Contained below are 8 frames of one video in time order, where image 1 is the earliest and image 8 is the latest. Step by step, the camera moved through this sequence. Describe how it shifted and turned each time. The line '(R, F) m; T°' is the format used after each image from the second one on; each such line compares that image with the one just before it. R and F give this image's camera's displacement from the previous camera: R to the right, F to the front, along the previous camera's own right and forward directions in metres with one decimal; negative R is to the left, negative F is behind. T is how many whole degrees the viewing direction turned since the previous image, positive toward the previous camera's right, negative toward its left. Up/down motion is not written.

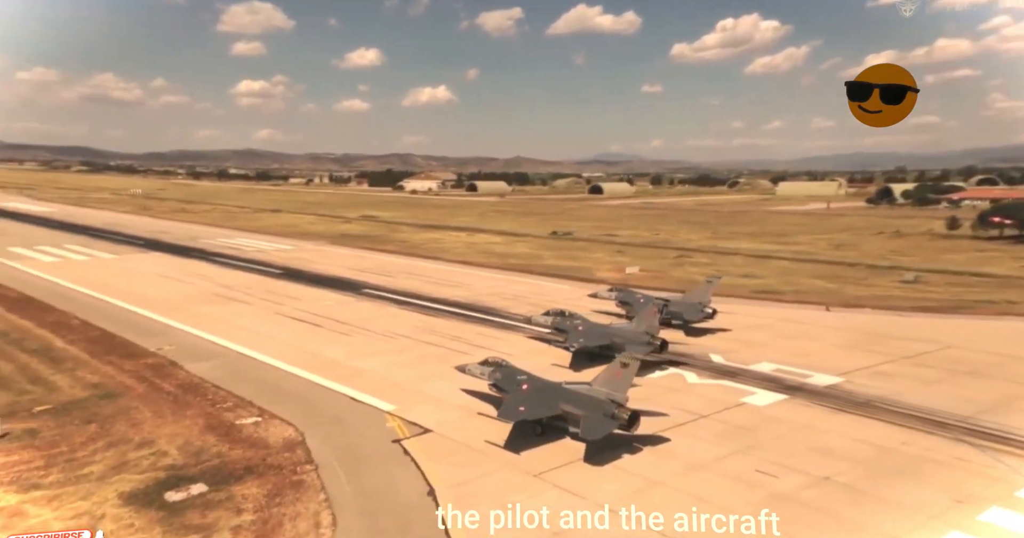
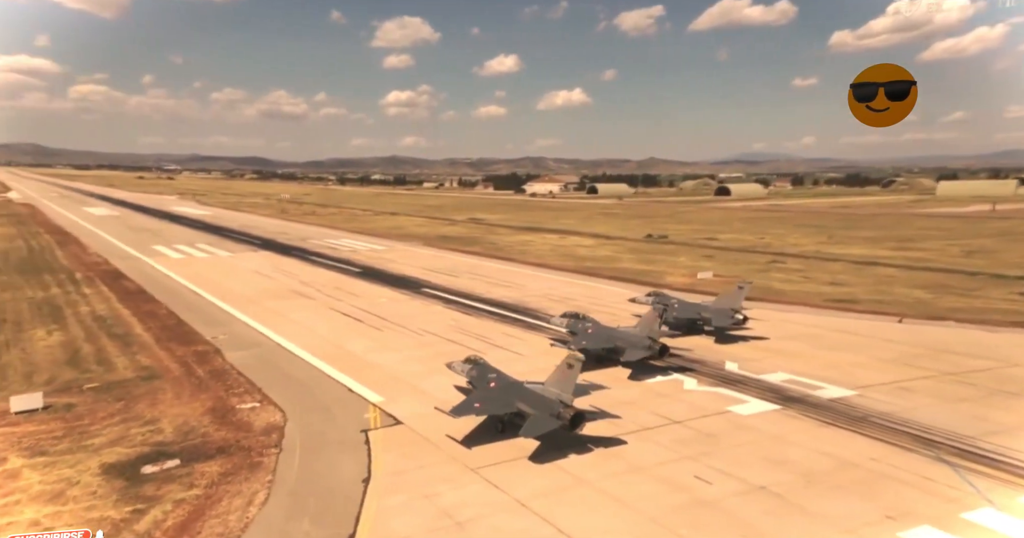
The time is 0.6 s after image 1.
(+3.0, +0.4) m; -8°
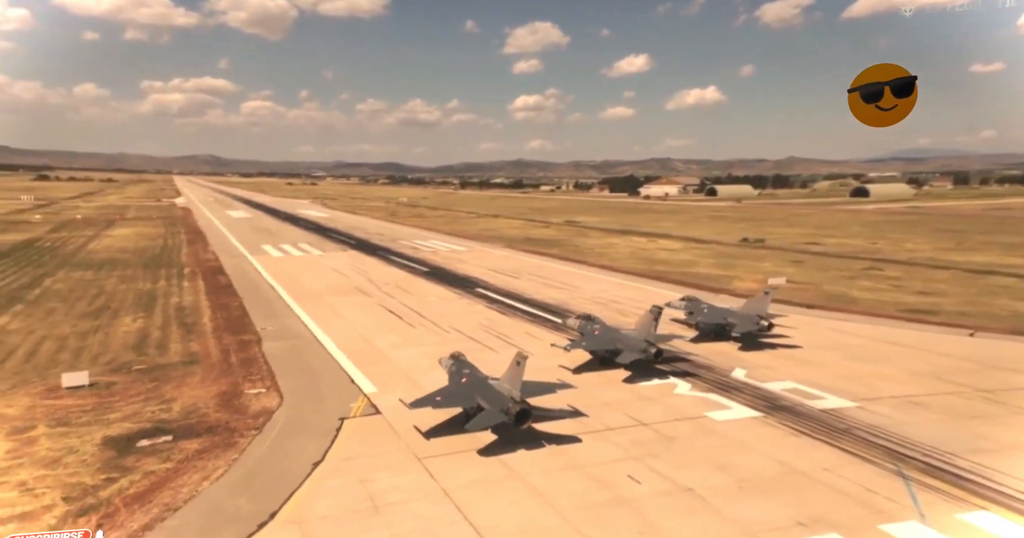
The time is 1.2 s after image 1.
(+2.8, +0.1) m; -7°
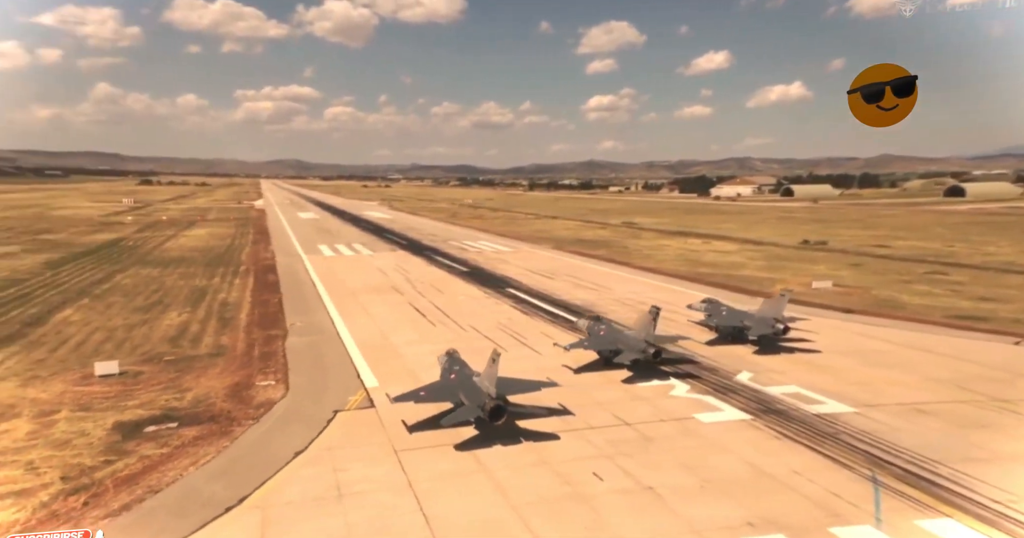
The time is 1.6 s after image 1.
(+1.5, -0.1) m; -4°
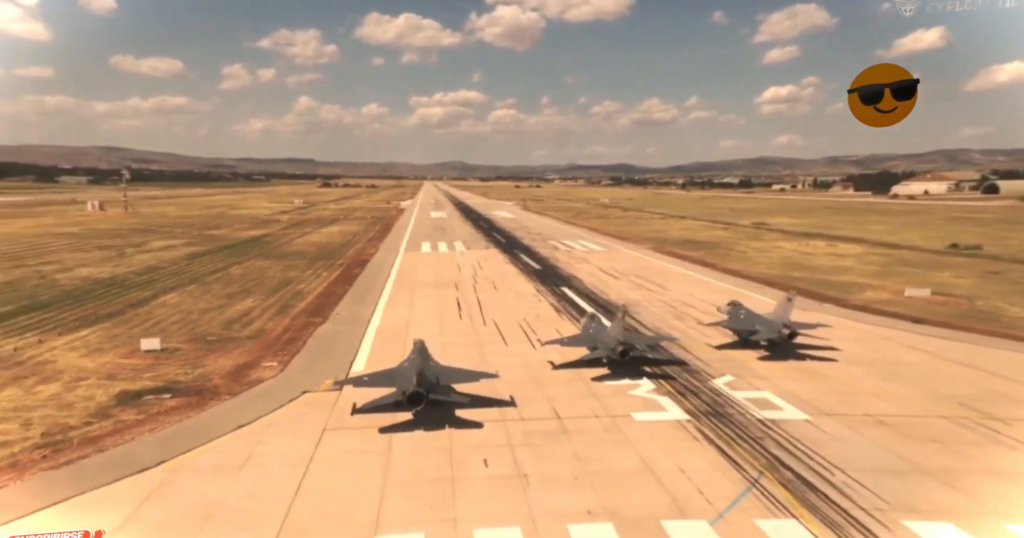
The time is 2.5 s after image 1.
(+3.8, -0.2) m; -8°
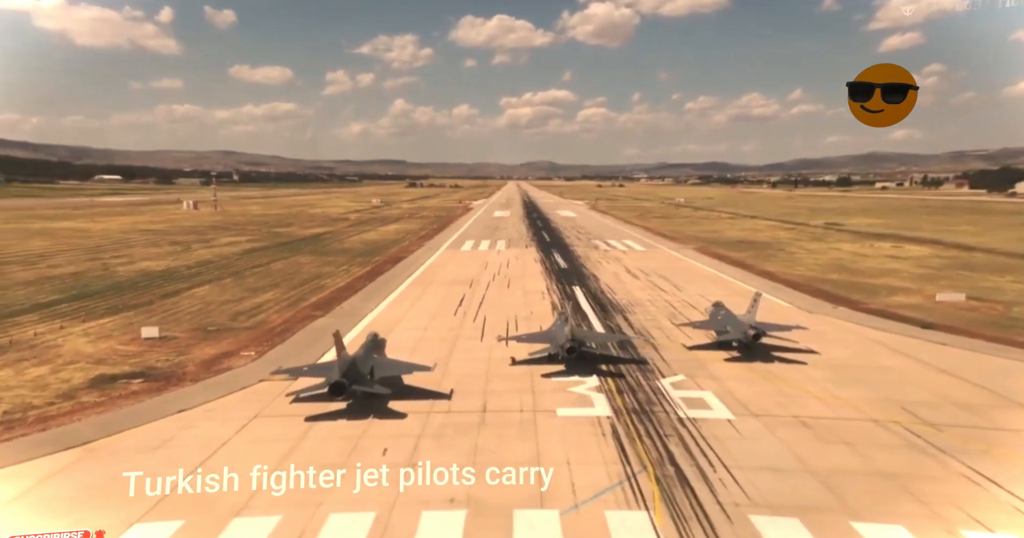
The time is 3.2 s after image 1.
(+2.8, -0.3) m; -3°
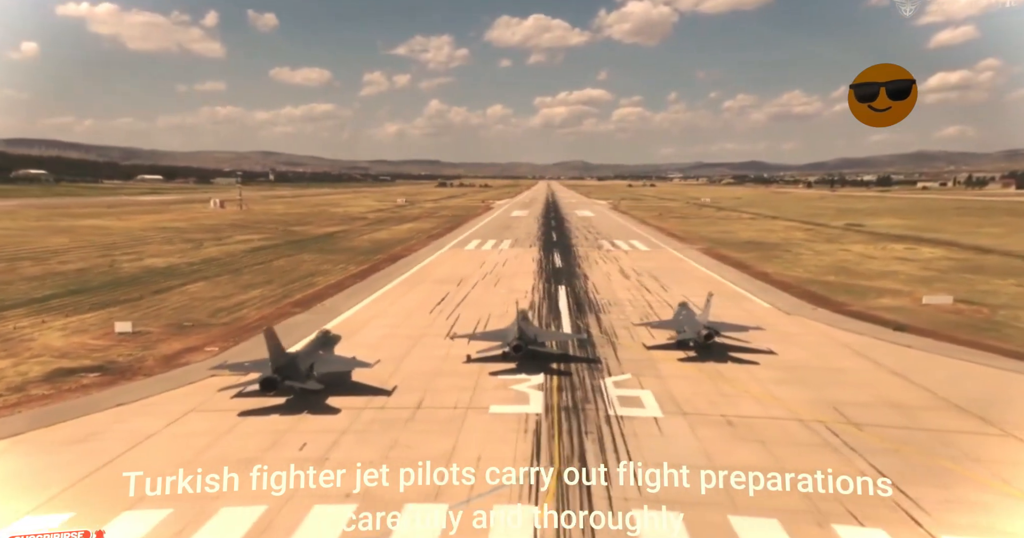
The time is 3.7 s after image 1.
(+1.8, -0.3) m; 0°
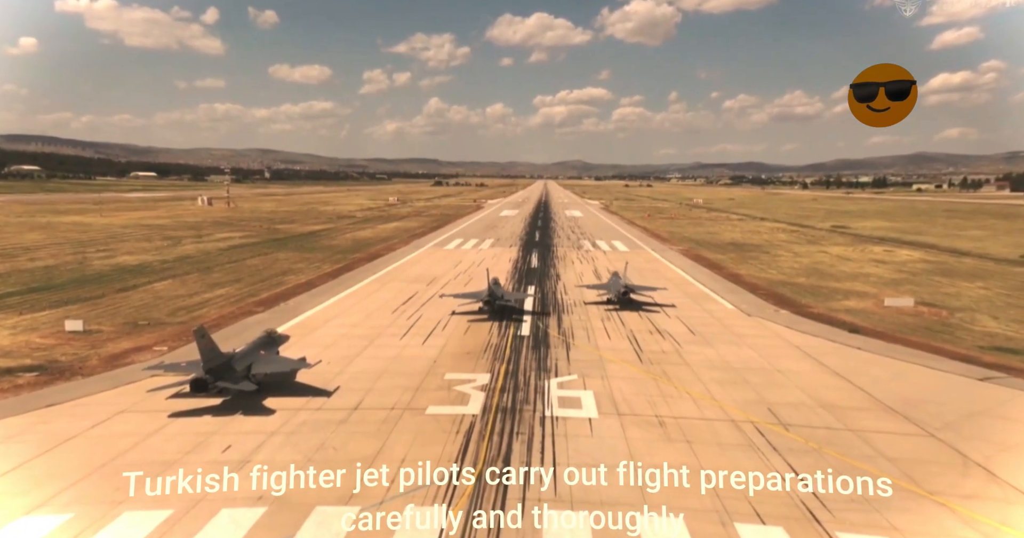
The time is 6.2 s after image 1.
(+1.1, -0.1) m; +2°
